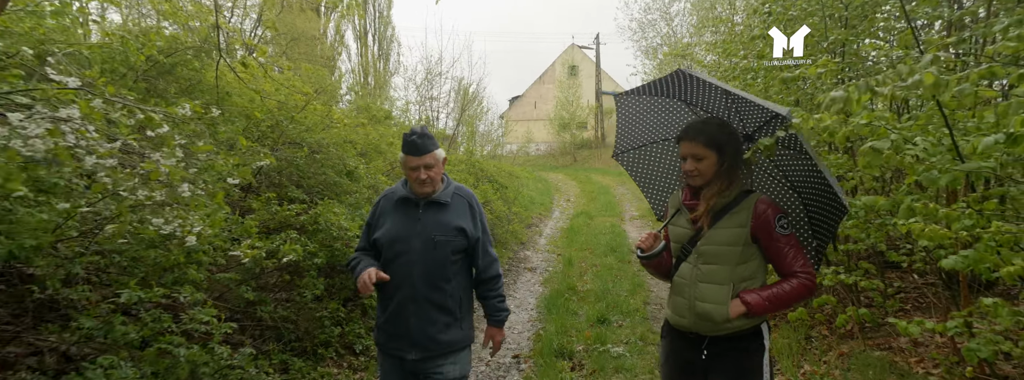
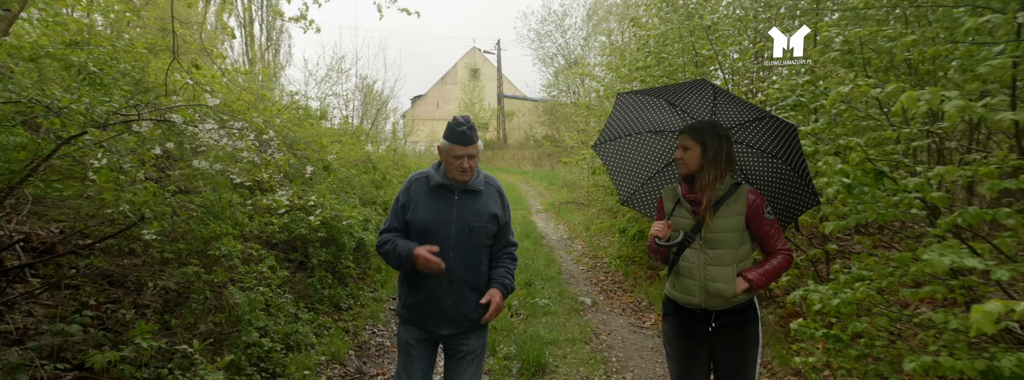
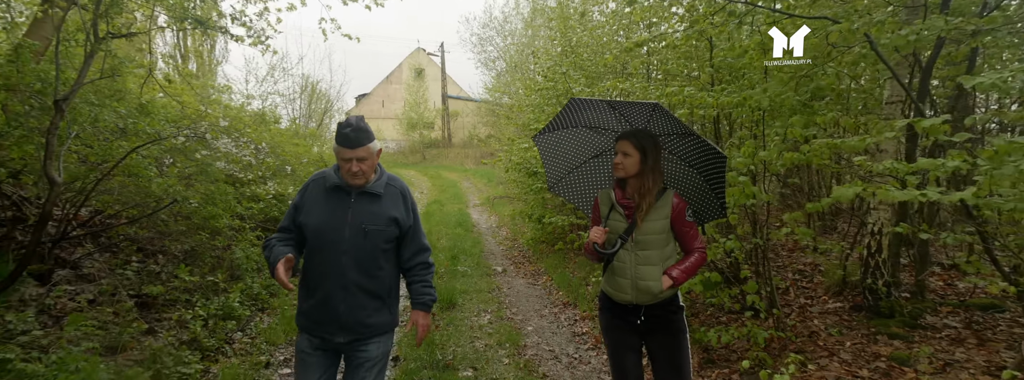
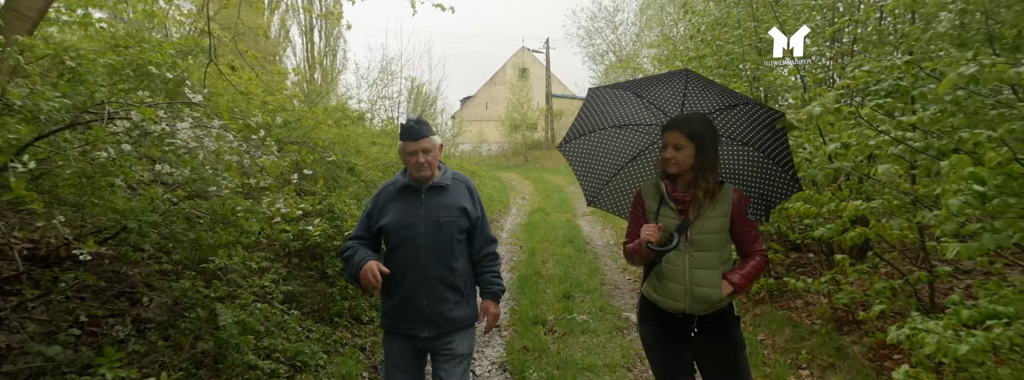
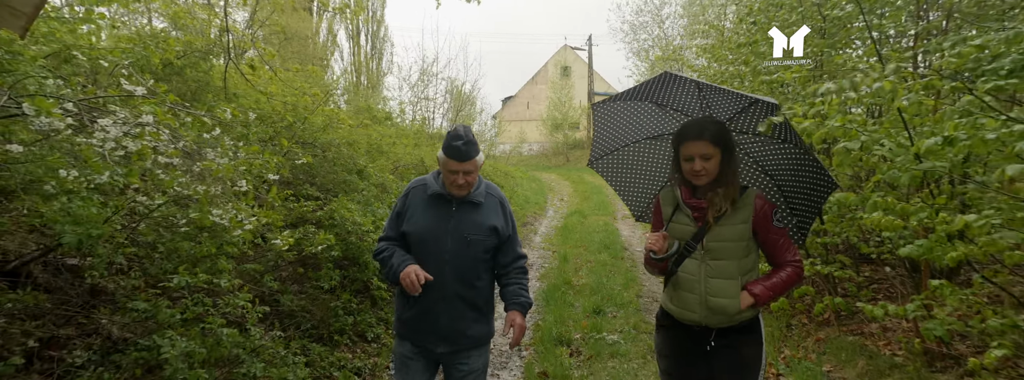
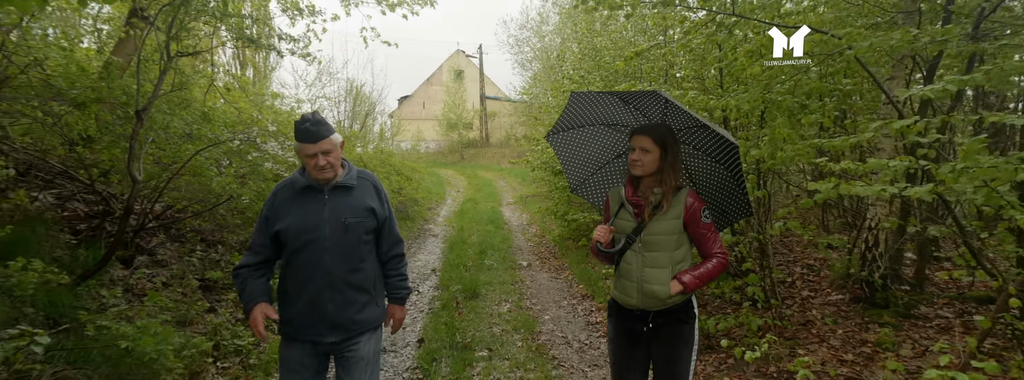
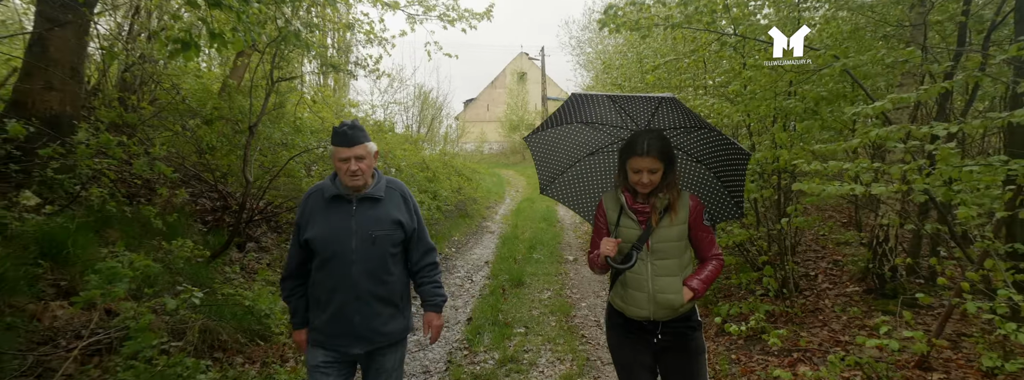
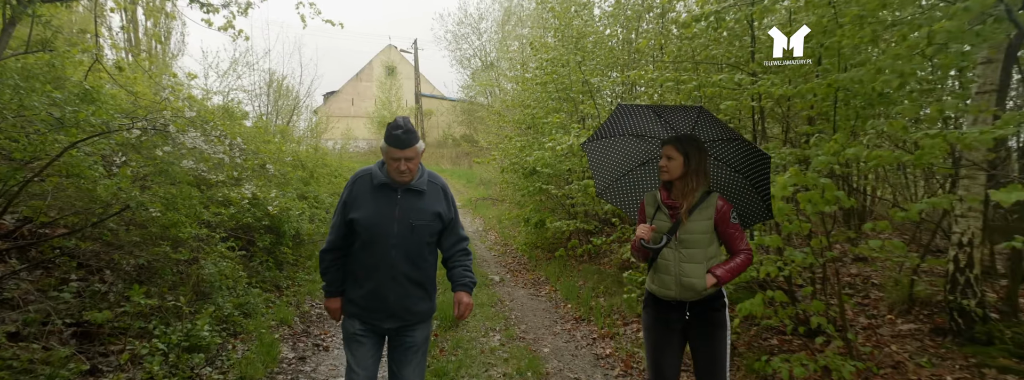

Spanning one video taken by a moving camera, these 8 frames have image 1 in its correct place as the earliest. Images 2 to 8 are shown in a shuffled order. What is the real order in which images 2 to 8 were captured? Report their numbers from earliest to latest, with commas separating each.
5, 4, 2, 8, 3, 6, 7
